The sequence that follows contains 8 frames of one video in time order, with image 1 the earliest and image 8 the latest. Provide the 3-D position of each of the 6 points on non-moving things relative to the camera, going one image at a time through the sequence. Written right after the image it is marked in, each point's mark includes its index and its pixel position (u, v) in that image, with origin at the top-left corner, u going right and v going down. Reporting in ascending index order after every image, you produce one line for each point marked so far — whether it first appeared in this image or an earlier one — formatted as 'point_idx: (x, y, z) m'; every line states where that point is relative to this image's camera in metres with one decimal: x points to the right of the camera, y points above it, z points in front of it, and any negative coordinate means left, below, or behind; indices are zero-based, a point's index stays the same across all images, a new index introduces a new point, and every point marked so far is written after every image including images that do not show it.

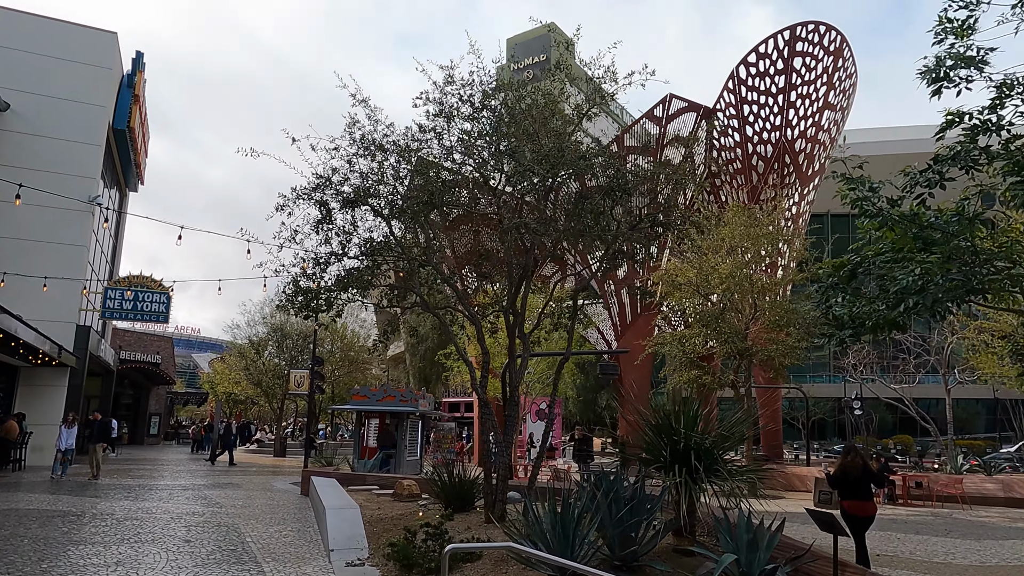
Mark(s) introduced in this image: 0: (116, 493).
0: (-9.0, -4.7, +15.1) m
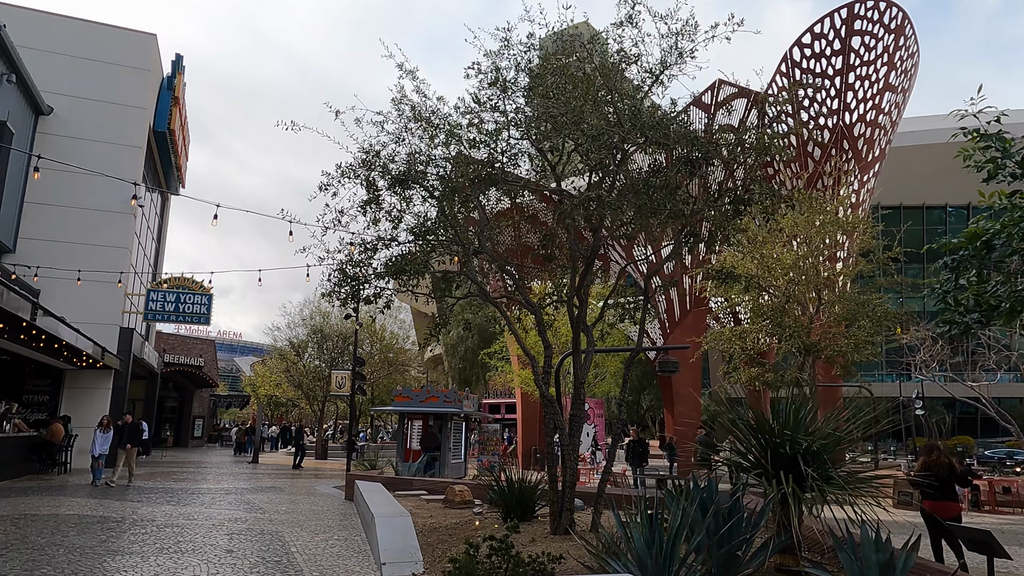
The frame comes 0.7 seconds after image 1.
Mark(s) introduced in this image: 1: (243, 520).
0: (-7.8, -4.6, +14.7) m
1: (-4.7, -4.0, +11.6) m
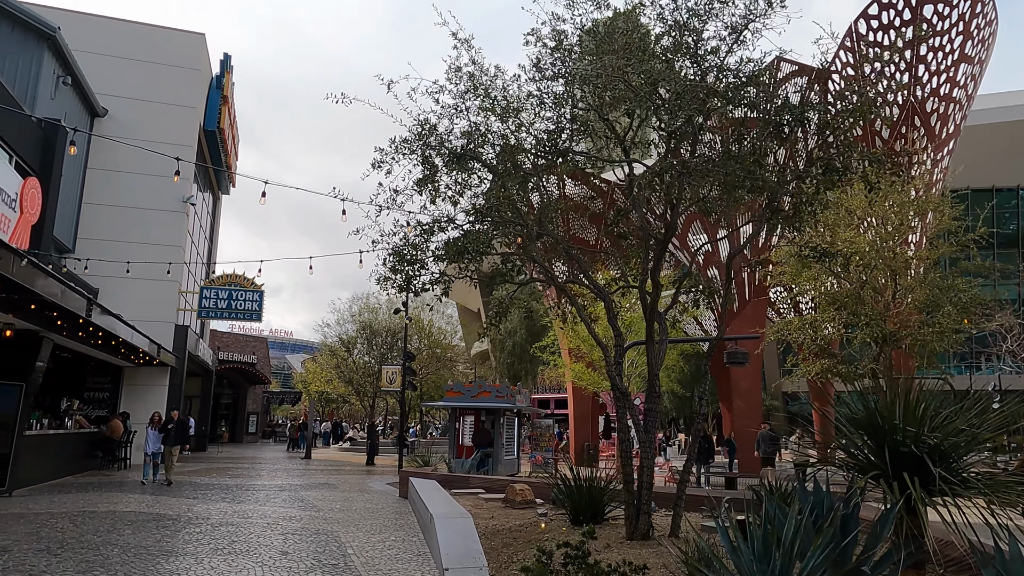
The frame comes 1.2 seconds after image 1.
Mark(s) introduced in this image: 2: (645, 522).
0: (-6.5, -4.5, +14.6) m
1: (-3.6, -3.9, +11.2) m
2: (+1.4, -2.5, +7.0) m
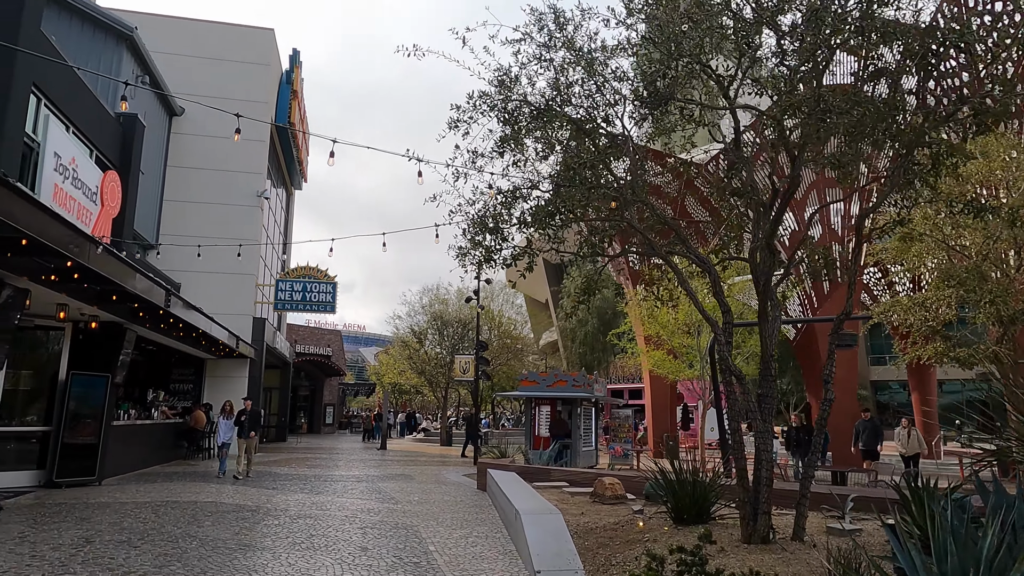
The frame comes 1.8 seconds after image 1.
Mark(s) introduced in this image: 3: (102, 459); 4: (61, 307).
0: (-4.8, -4.3, +14.5) m
1: (-2.2, -3.6, +10.9) m
2: (+2.3, -2.2, +6.2) m
3: (-8.4, -3.5, +13.7) m
4: (-8.1, -0.3, +11.9) m
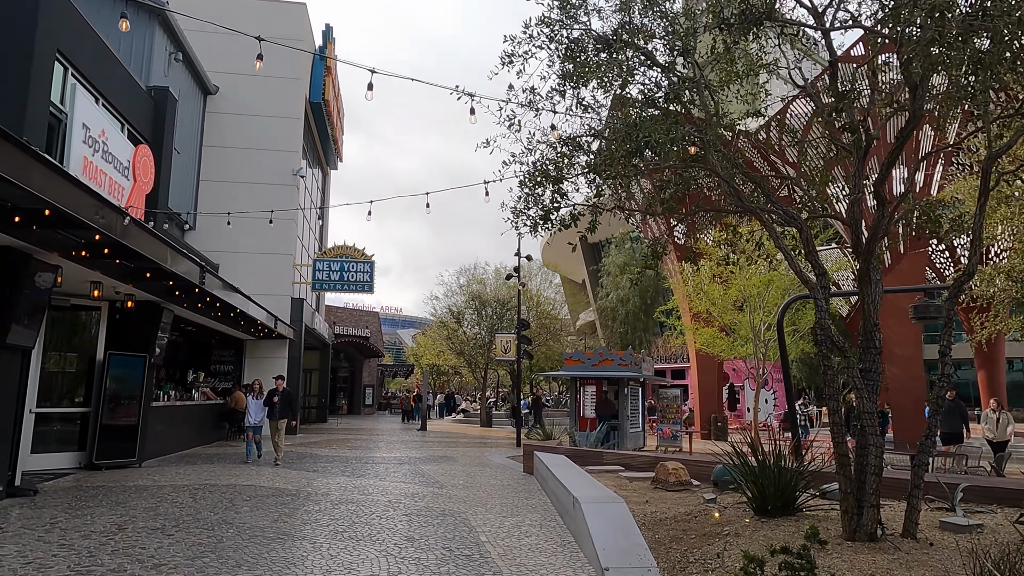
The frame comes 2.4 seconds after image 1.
0: (-3.8, -3.8, +14.1) m
1: (-1.4, -3.2, +10.3) m
2: (+2.9, -1.8, +5.3) m
3: (-7.5, -3.1, +13.4) m
4: (-7.3, +0.1, +11.6) m
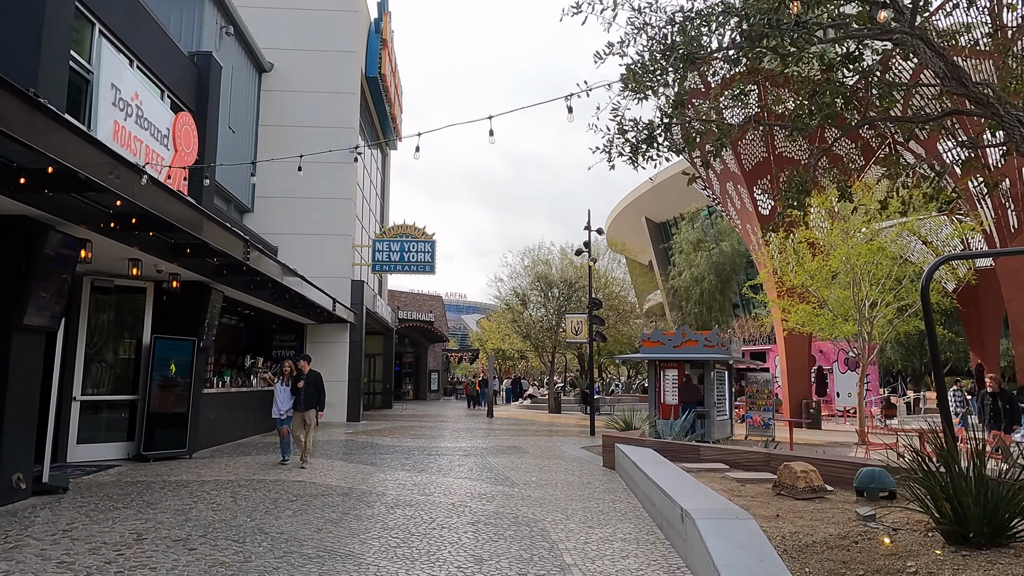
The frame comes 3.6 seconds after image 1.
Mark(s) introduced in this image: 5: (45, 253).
0: (-2.3, -3.3, +12.9) m
1: (-0.3, -2.8, +8.9) m
2: (+3.5, -1.5, +3.5) m
3: (-6.0, -2.7, +12.6) m
4: (-6.1, +0.4, +10.6) m
5: (-5.7, +0.4, +8.1) m
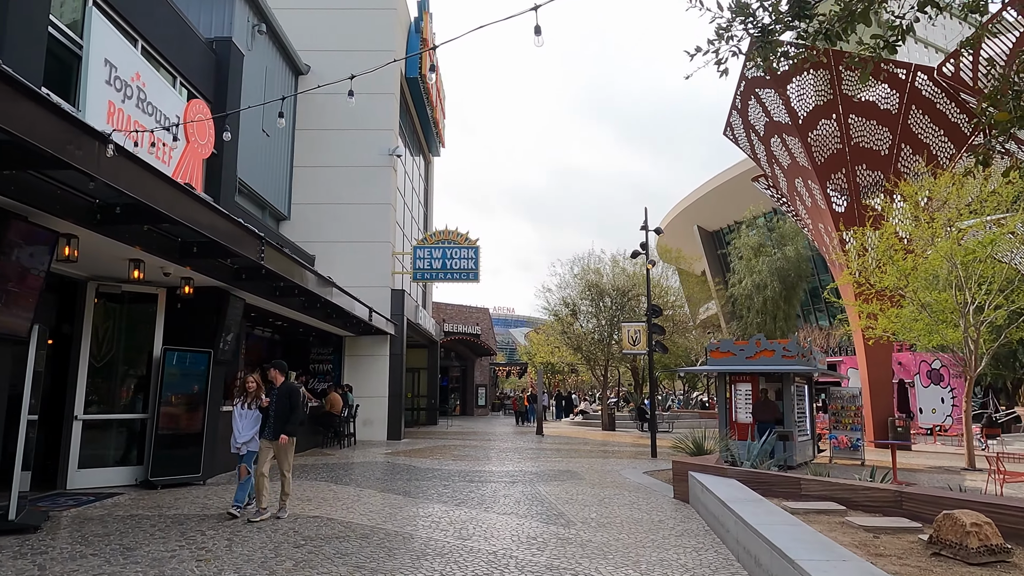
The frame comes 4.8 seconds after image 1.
0: (-1.4, -3.4, +11.3) m
1: (+0.3, -2.7, +7.2) m
2: (+3.7, -1.2, +1.6) m
3: (-5.1, -2.8, +11.3) m
4: (-5.4, +0.3, +9.4) m
5: (-5.1, +0.4, +6.8) m
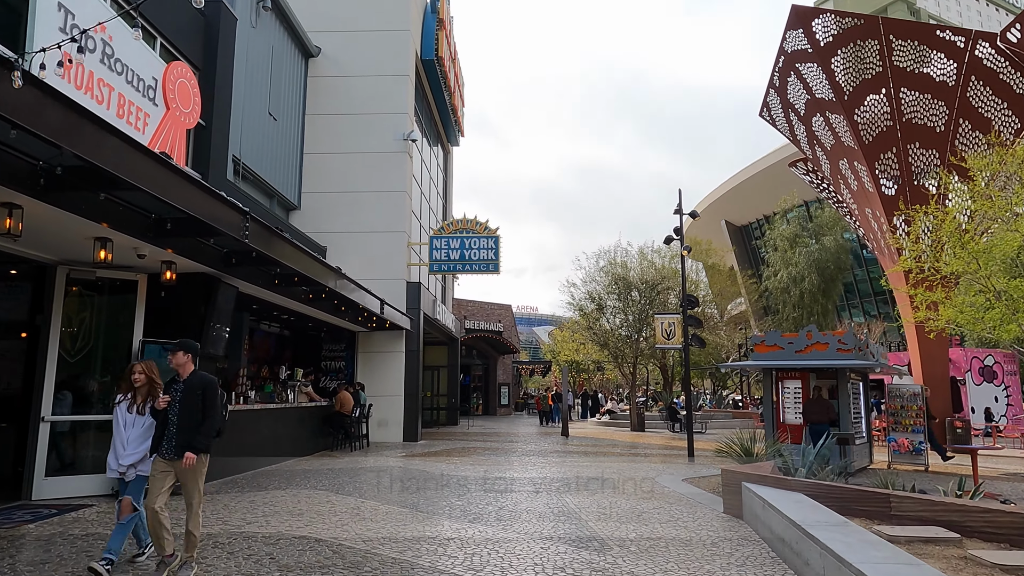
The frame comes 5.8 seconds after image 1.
0: (-1.0, -3.1, +10.0) m
1: (+0.5, -2.5, +5.8) m
2: (+3.7, -1.0, +0.1) m
3: (-4.8, -2.6, +10.1) m
4: (-5.1, +0.6, +8.3) m
5: (-5.0, +0.6, +5.7) m
